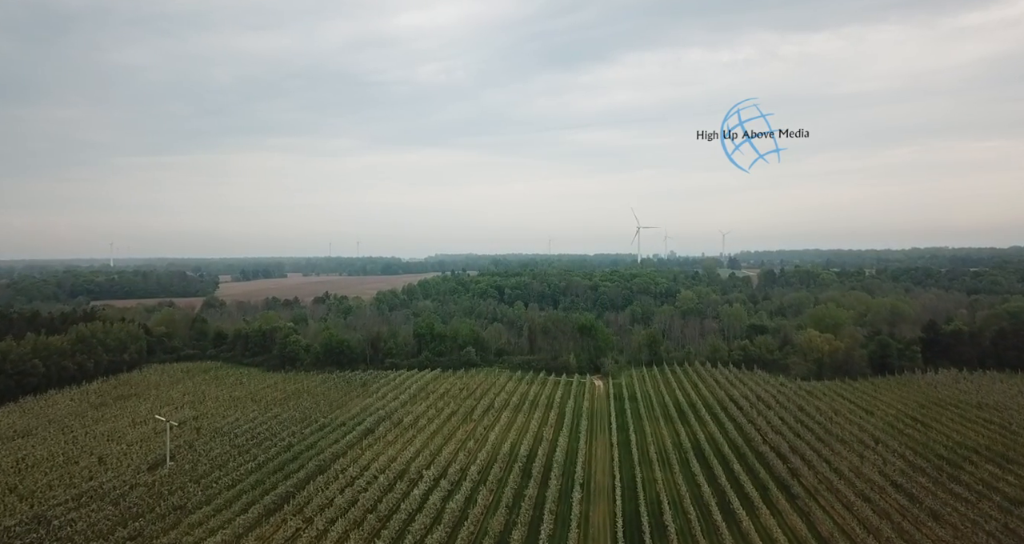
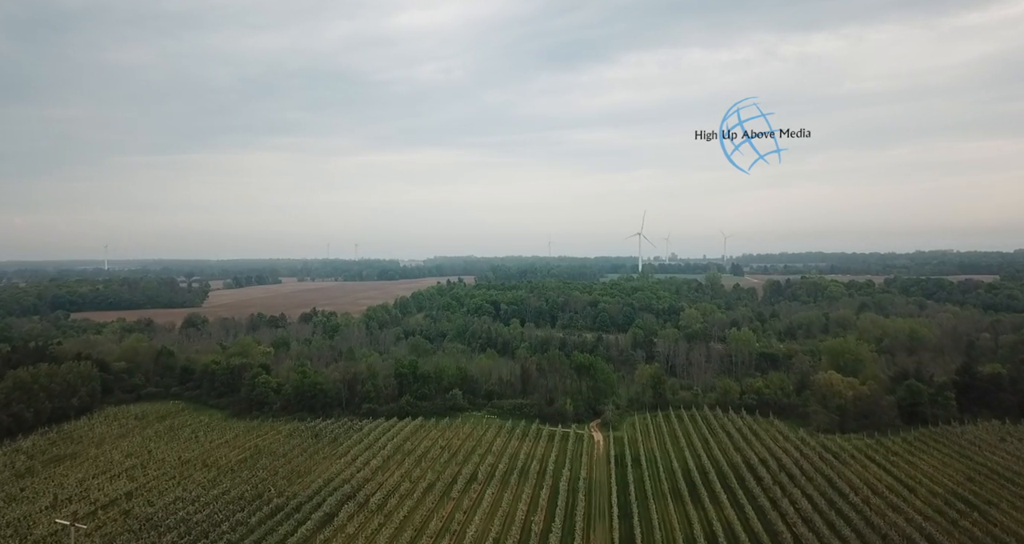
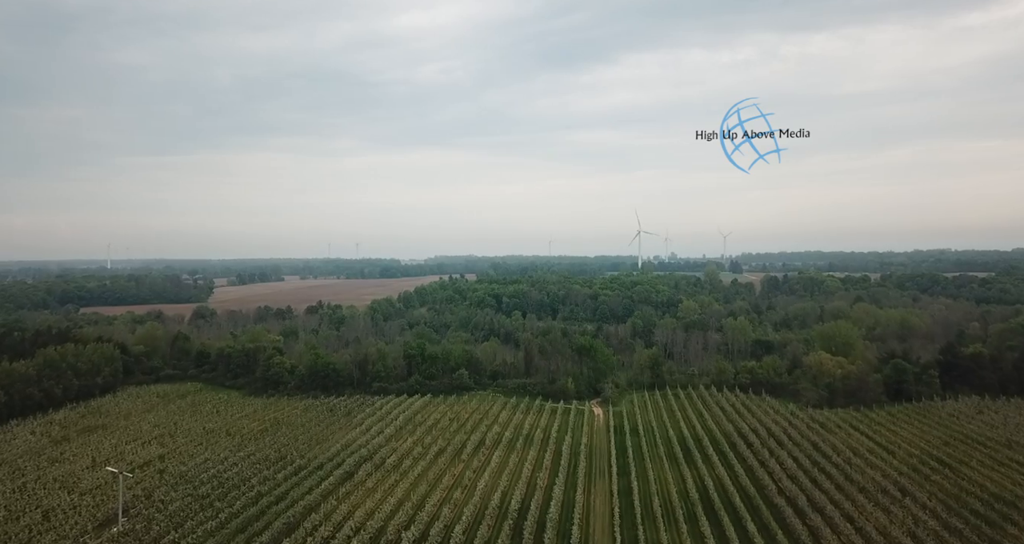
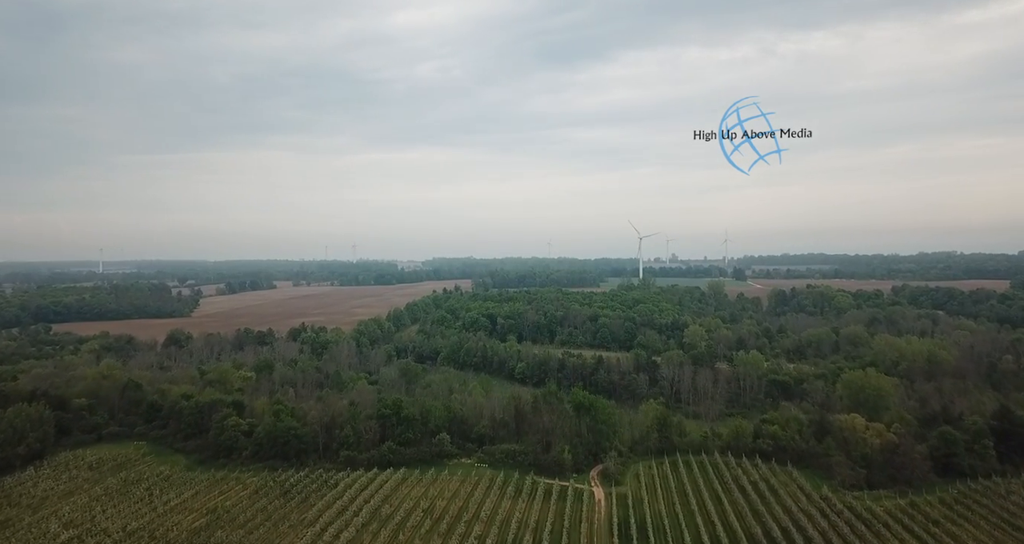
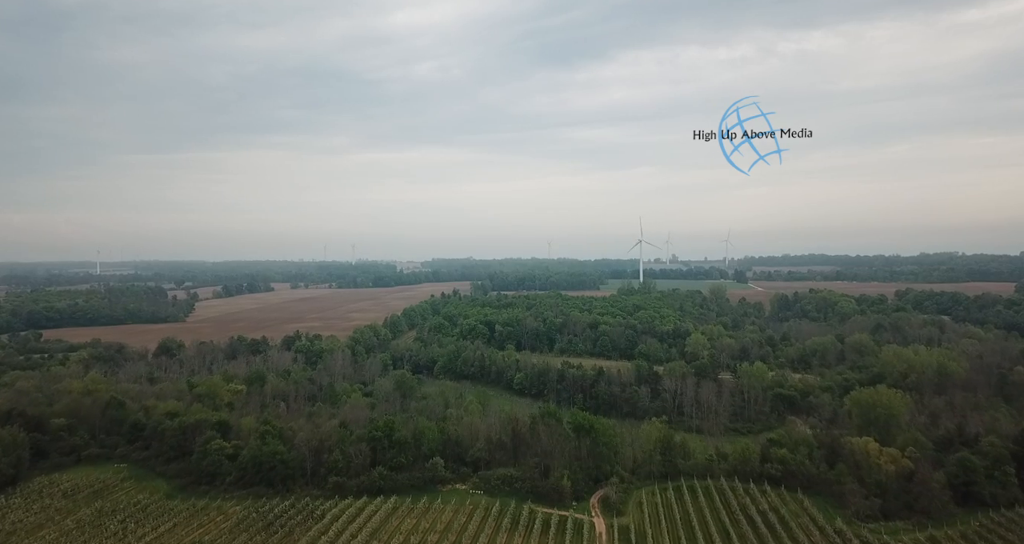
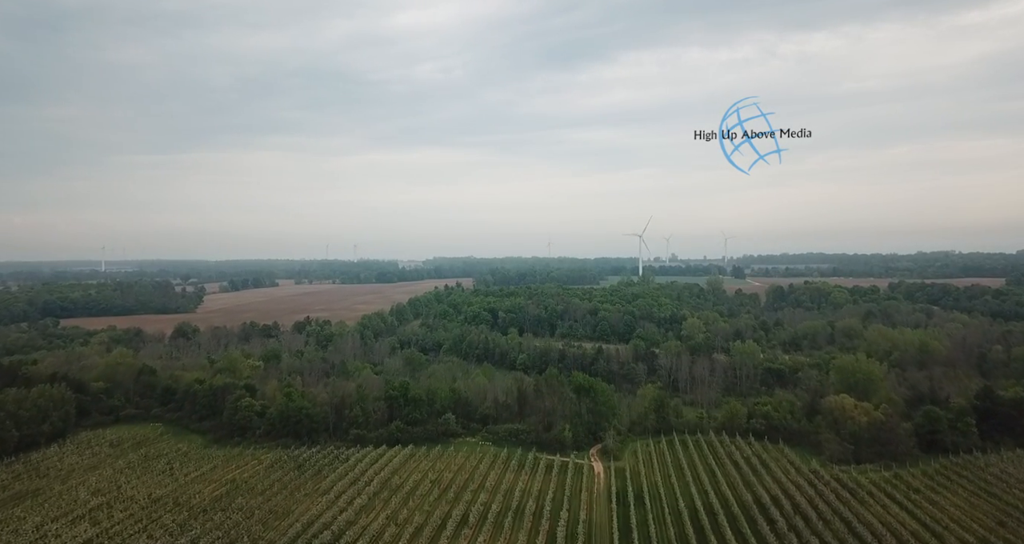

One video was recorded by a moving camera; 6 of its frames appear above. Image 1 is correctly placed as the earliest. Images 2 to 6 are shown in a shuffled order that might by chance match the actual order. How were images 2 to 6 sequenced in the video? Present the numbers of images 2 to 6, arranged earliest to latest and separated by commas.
3, 2, 6, 4, 5
